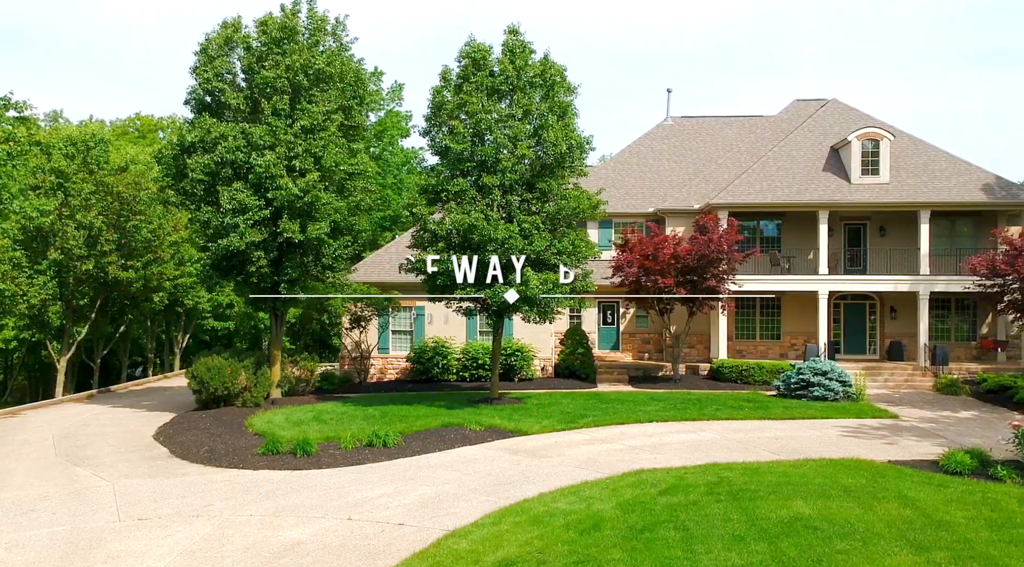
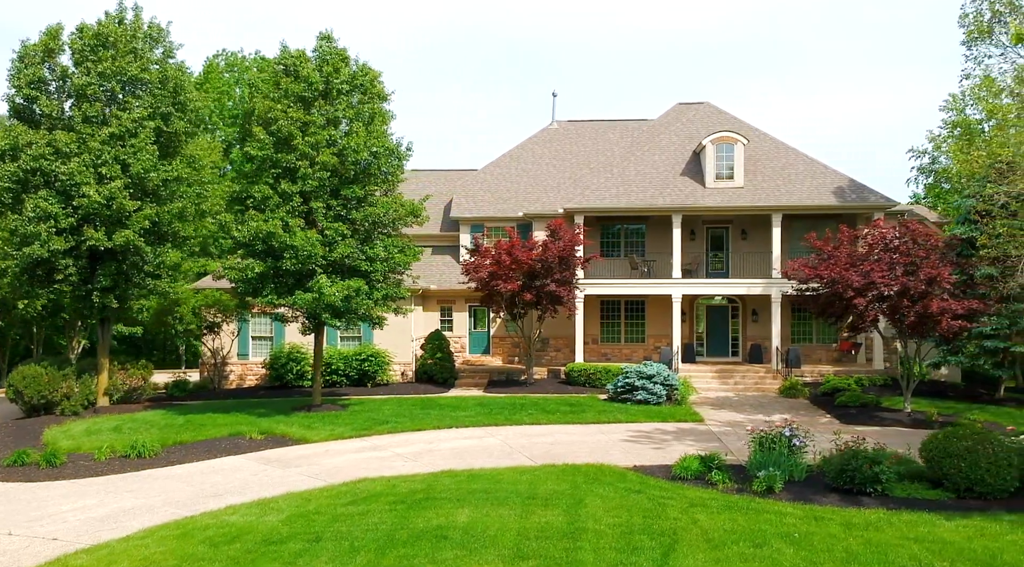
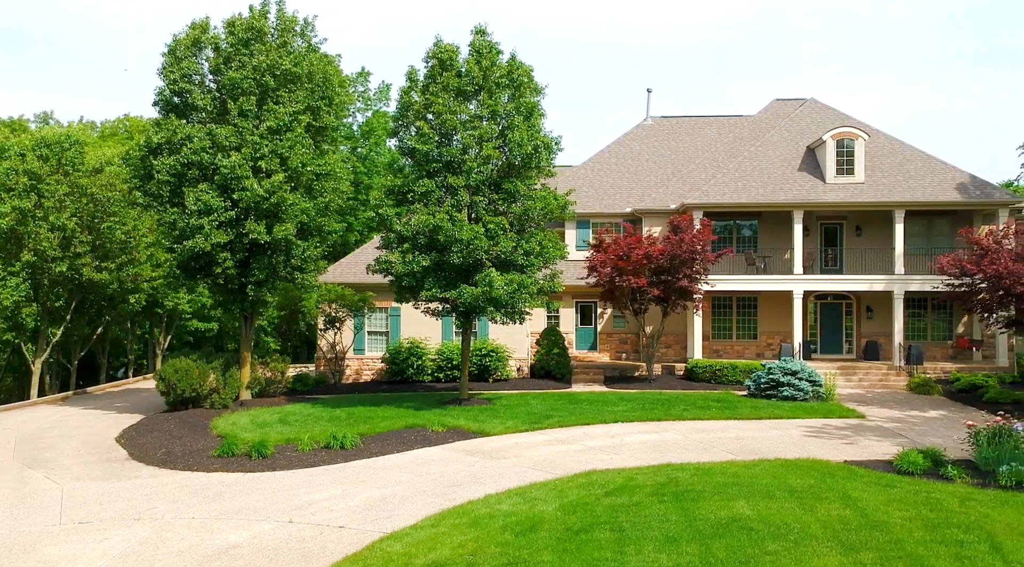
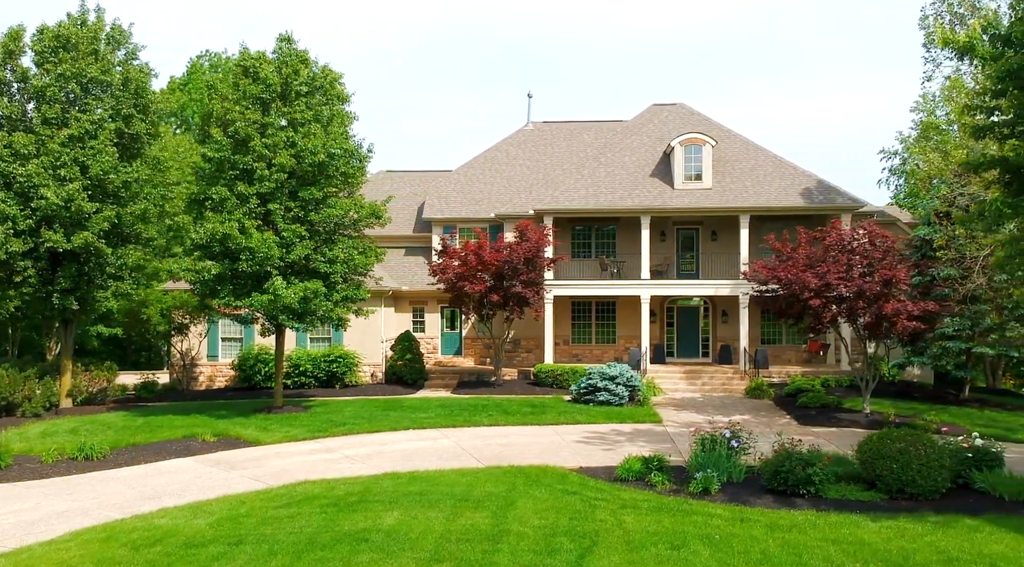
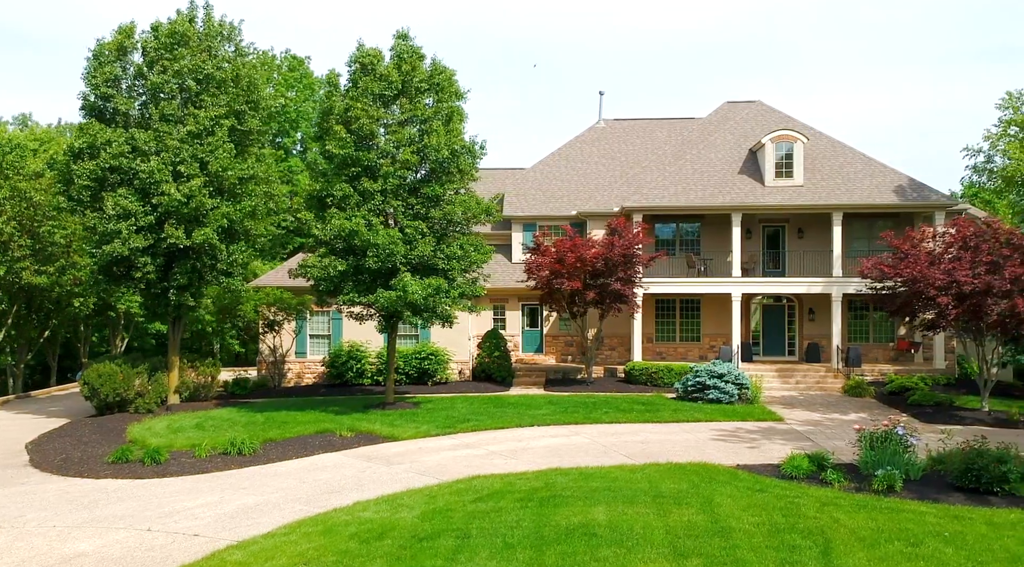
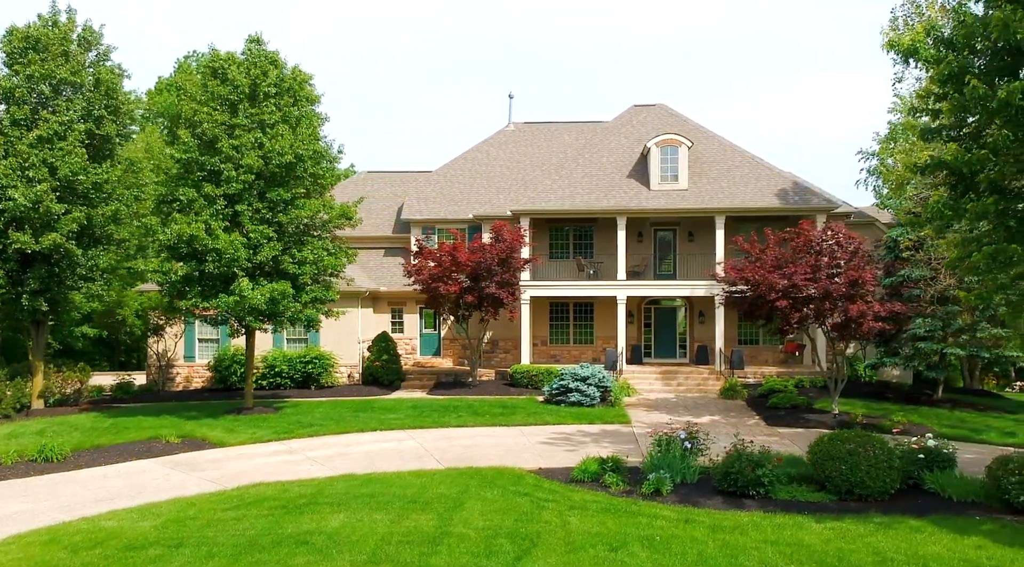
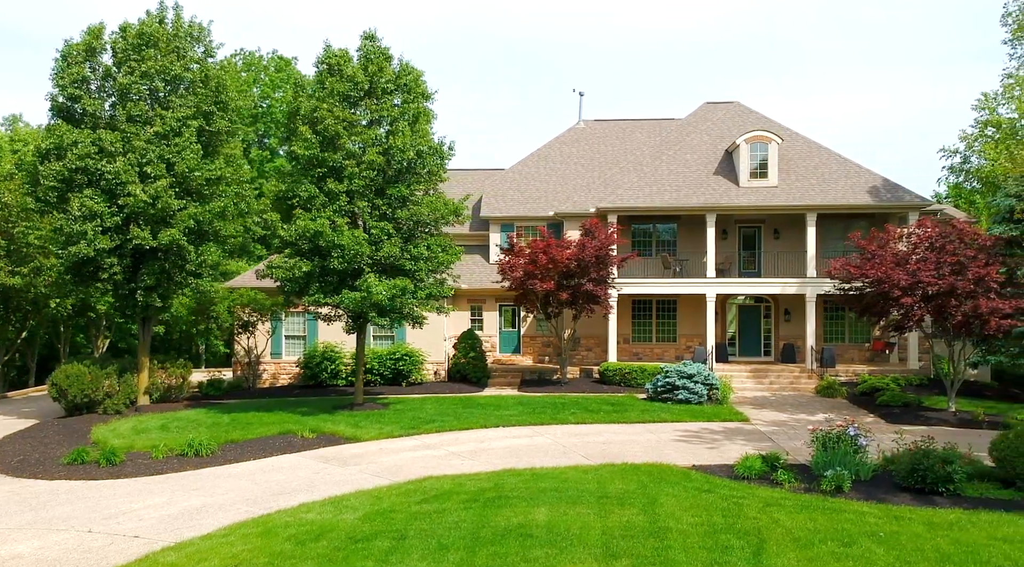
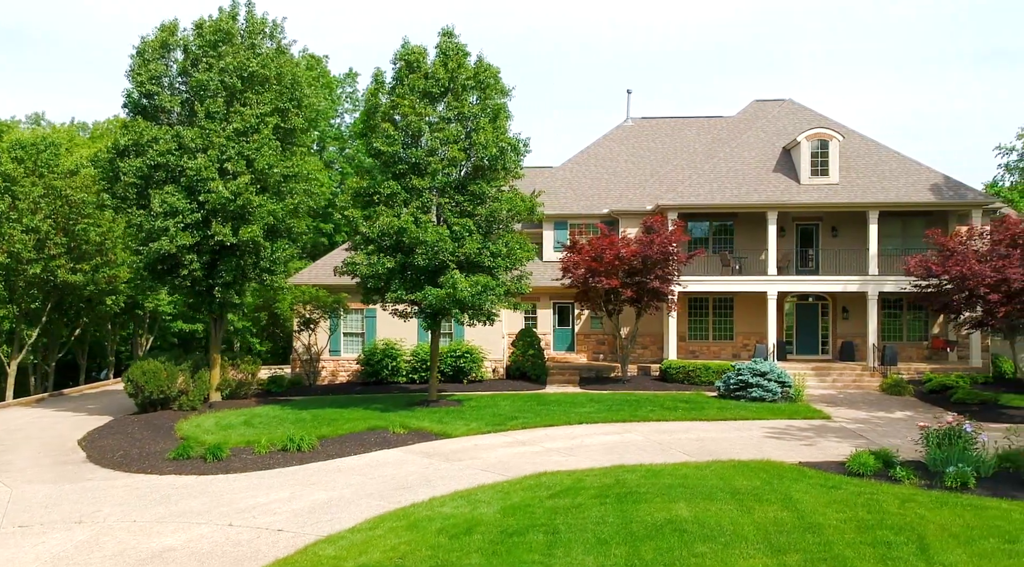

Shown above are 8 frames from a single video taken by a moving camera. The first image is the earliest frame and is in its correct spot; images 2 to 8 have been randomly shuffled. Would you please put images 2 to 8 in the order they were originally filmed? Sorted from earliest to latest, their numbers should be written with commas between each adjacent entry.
3, 8, 5, 7, 2, 4, 6
